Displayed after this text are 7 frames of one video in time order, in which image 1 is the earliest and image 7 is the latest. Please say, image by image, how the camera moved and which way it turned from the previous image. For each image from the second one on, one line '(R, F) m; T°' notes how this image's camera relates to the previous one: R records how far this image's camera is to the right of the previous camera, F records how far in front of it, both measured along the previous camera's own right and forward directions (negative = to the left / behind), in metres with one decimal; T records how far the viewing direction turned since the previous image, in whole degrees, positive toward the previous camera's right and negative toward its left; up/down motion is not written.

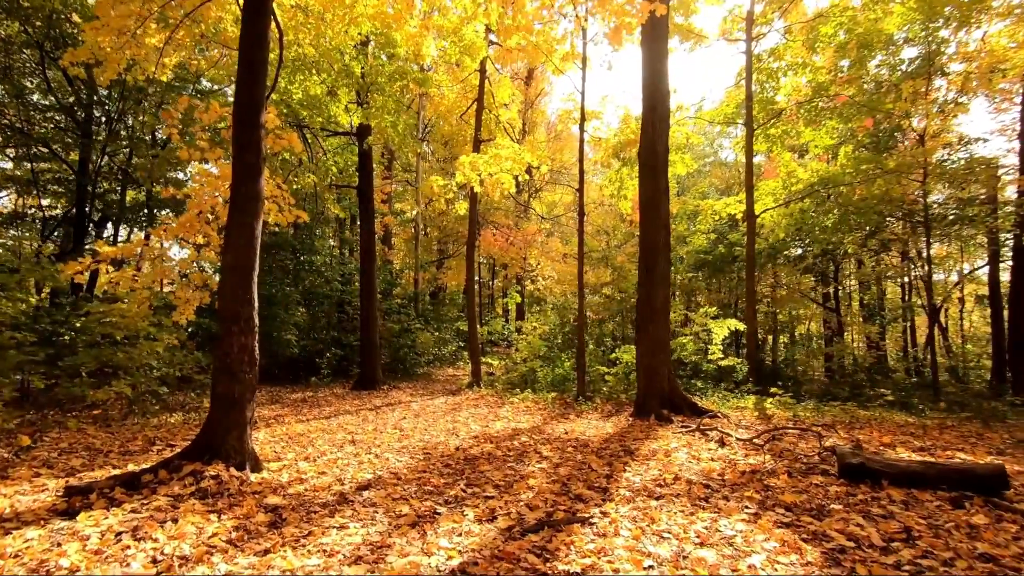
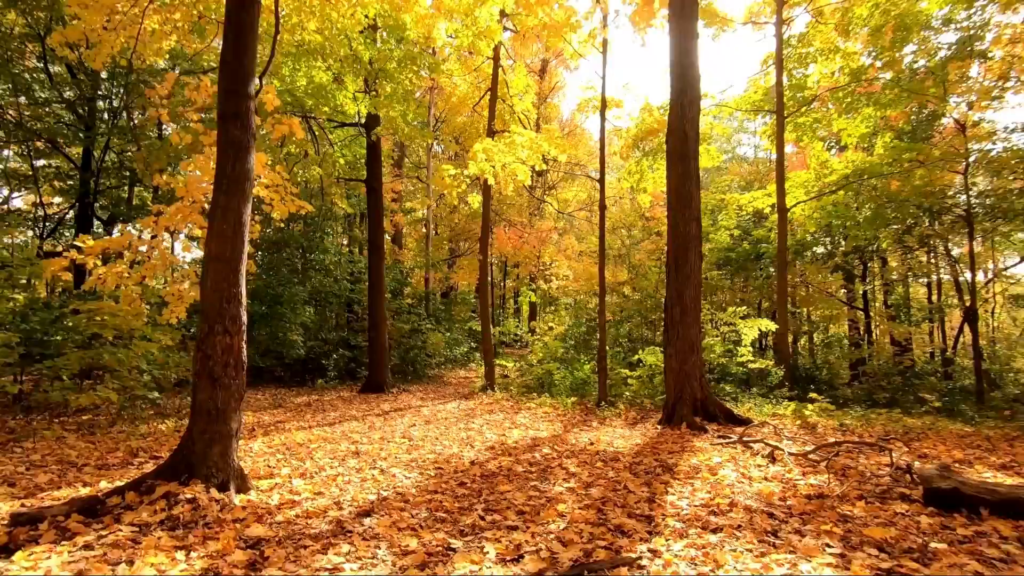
(-0.1, +0.6) m; -1°
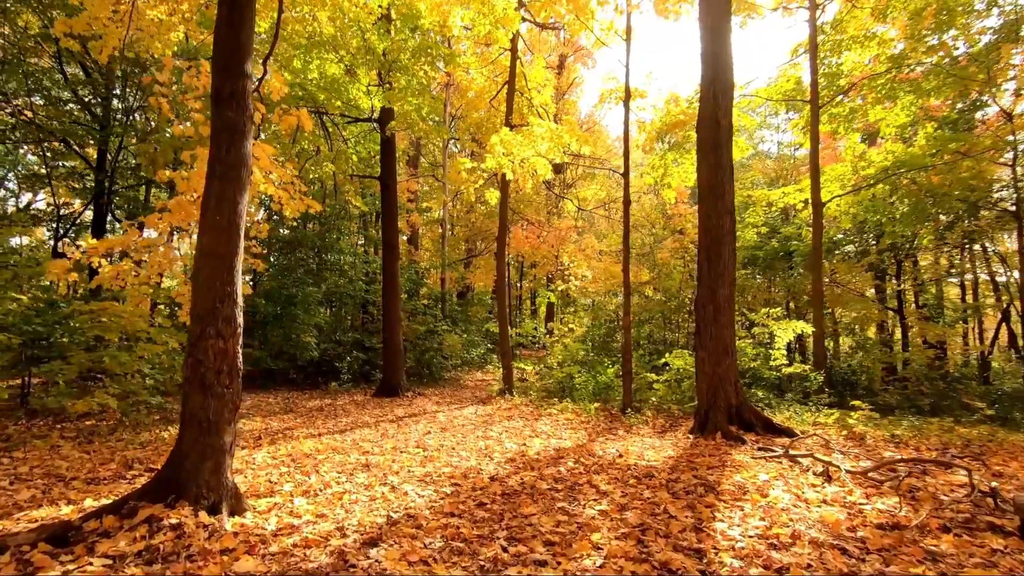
(-0.1, +0.4) m; -2°
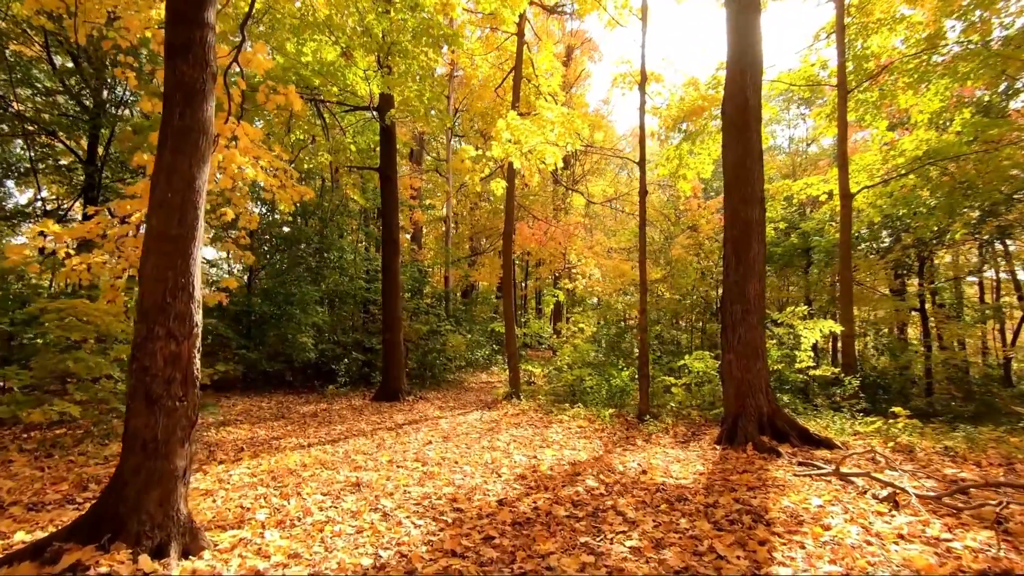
(-0.1, +0.6) m; -1°
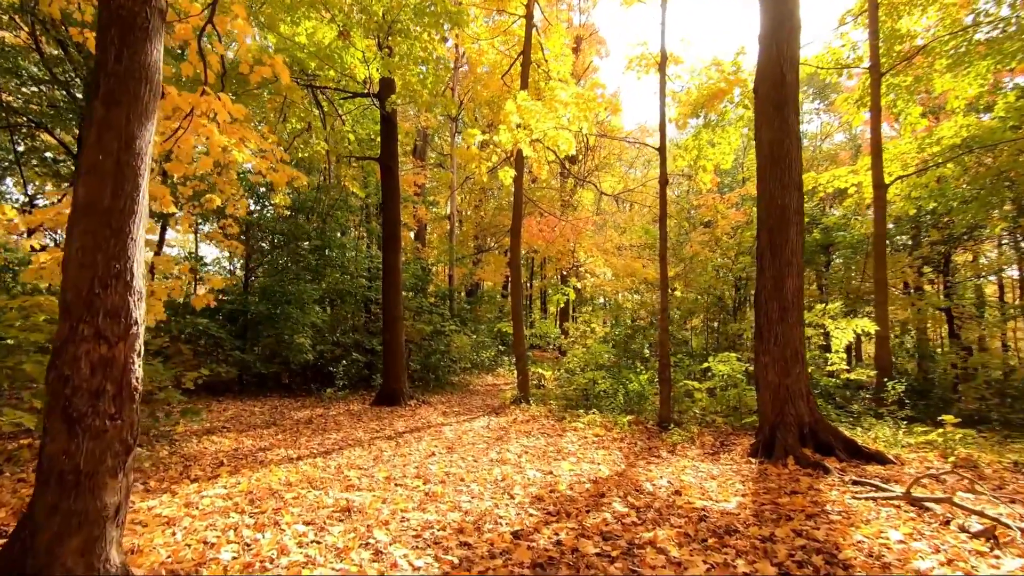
(-0.1, +0.6) m; -1°
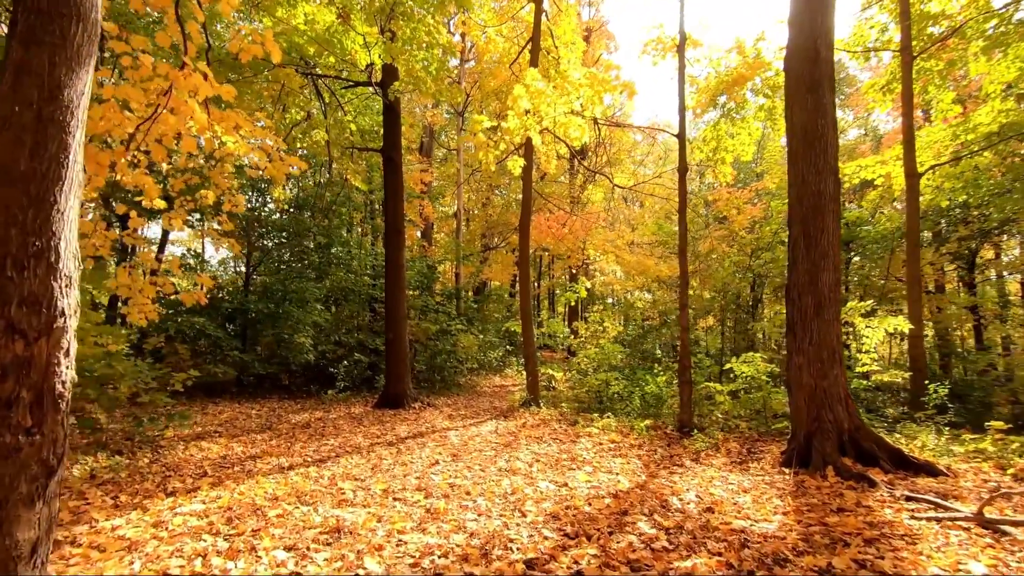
(0.0, +0.4) m; -1°
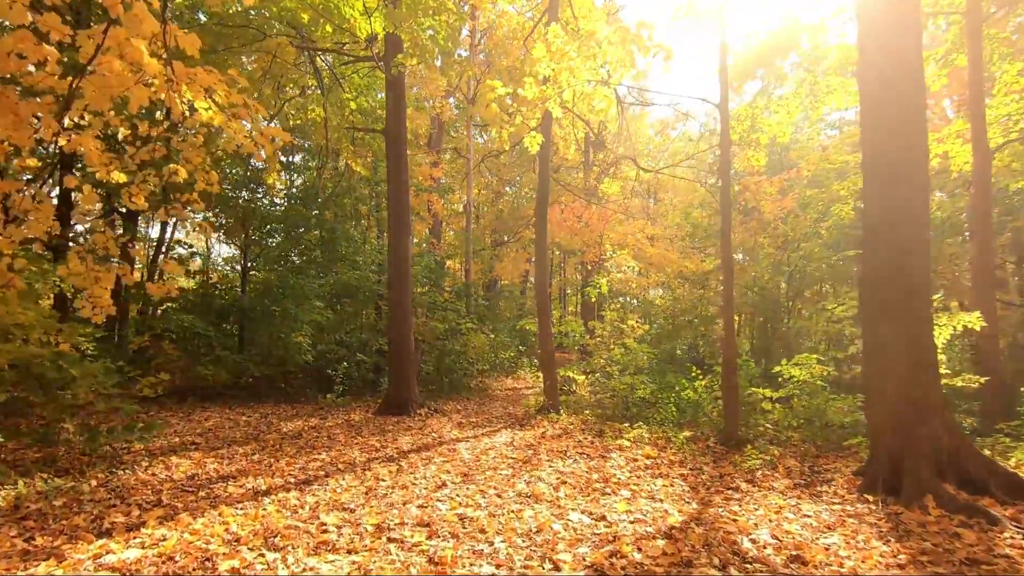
(-0.1, +0.8) m; -1°
